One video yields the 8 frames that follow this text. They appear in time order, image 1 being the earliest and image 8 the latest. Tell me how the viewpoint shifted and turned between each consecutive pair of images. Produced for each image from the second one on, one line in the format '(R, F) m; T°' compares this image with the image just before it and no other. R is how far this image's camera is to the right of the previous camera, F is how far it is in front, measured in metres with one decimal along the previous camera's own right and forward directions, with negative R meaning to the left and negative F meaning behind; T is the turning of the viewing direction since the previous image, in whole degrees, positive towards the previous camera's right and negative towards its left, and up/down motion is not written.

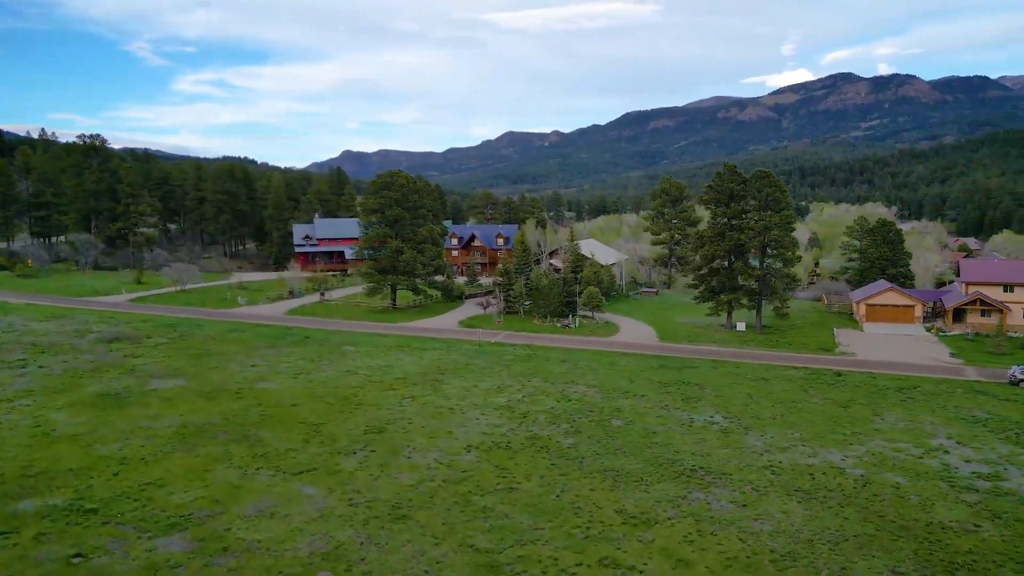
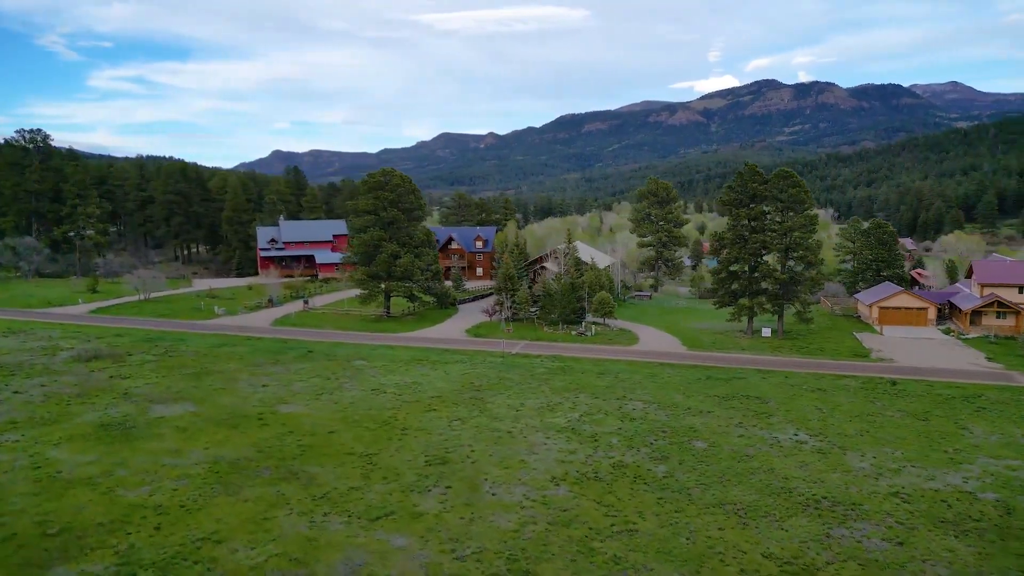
(-3.6, +1.9) m; +4°
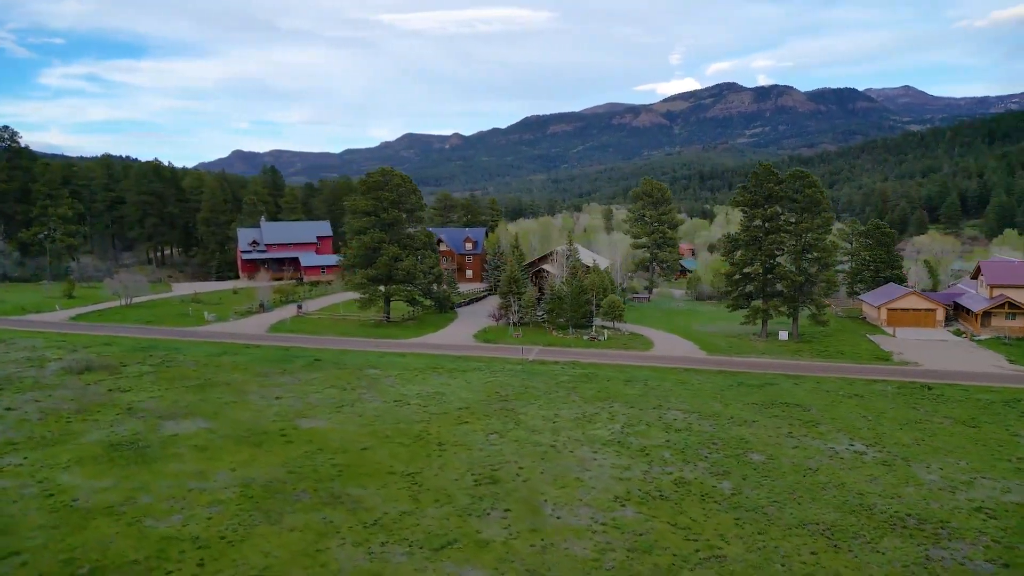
(-2.1, +1.0) m; +2°
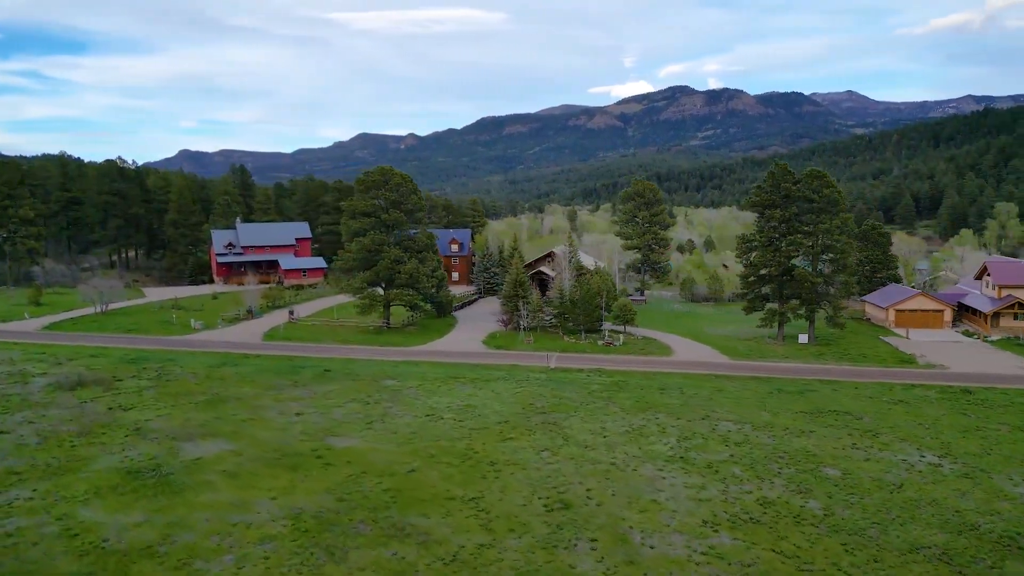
(-2.7, +1.2) m; +3°
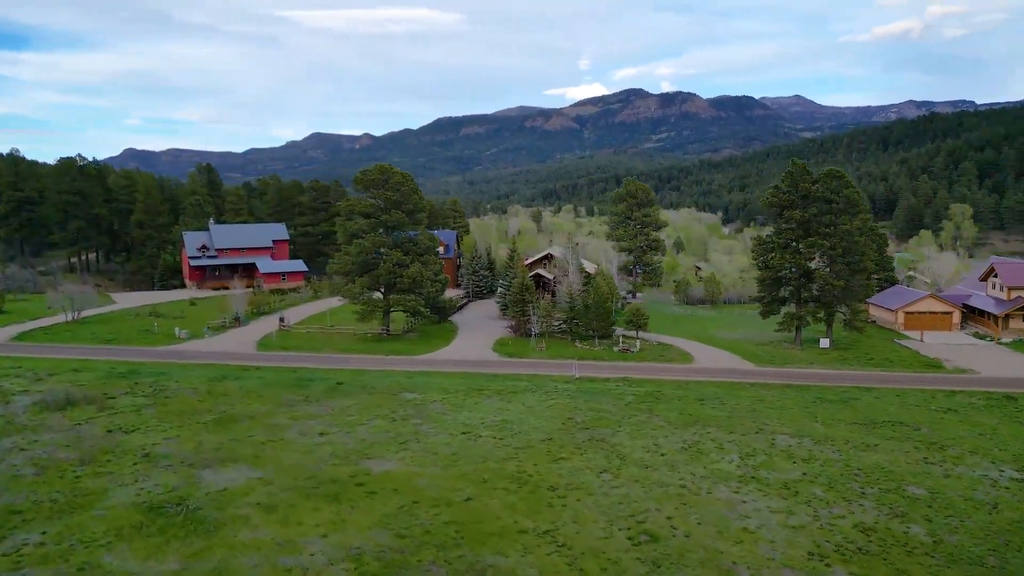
(-2.6, +1.5) m; +3°
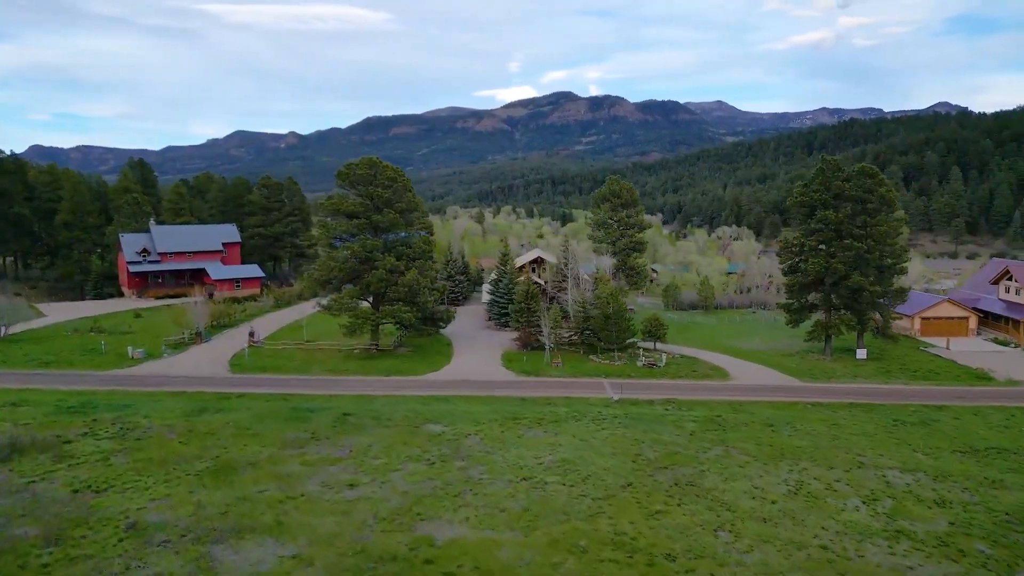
(-3.7, +3.5) m; +5°
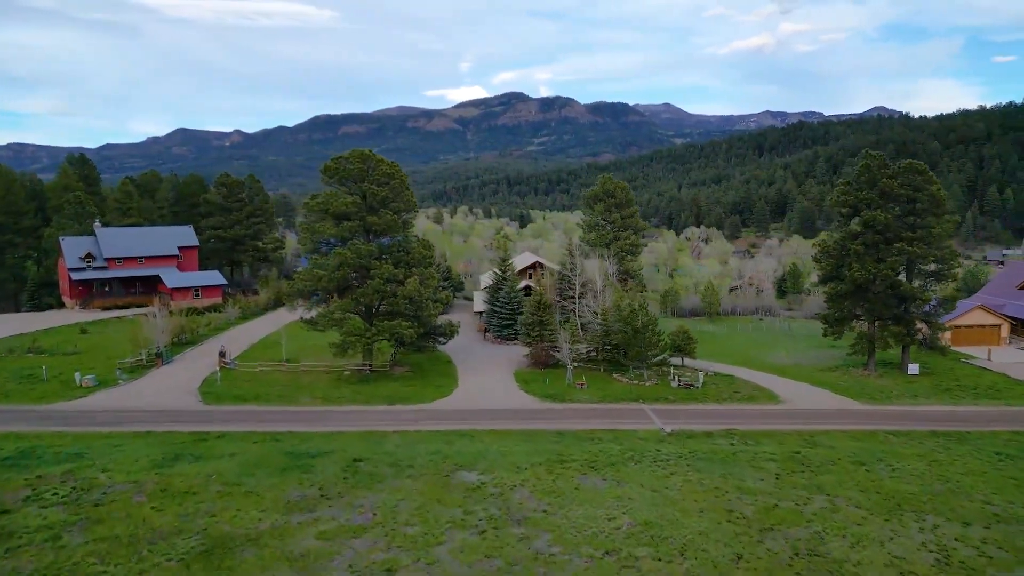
(-2.9, +3.9) m; +4°
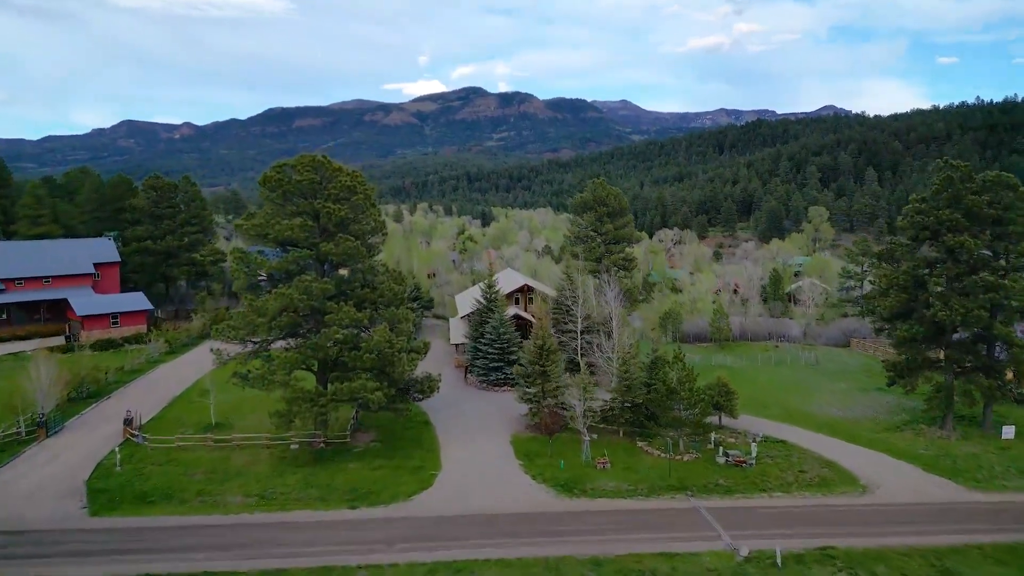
(-1.4, +6.9) m; +4°
